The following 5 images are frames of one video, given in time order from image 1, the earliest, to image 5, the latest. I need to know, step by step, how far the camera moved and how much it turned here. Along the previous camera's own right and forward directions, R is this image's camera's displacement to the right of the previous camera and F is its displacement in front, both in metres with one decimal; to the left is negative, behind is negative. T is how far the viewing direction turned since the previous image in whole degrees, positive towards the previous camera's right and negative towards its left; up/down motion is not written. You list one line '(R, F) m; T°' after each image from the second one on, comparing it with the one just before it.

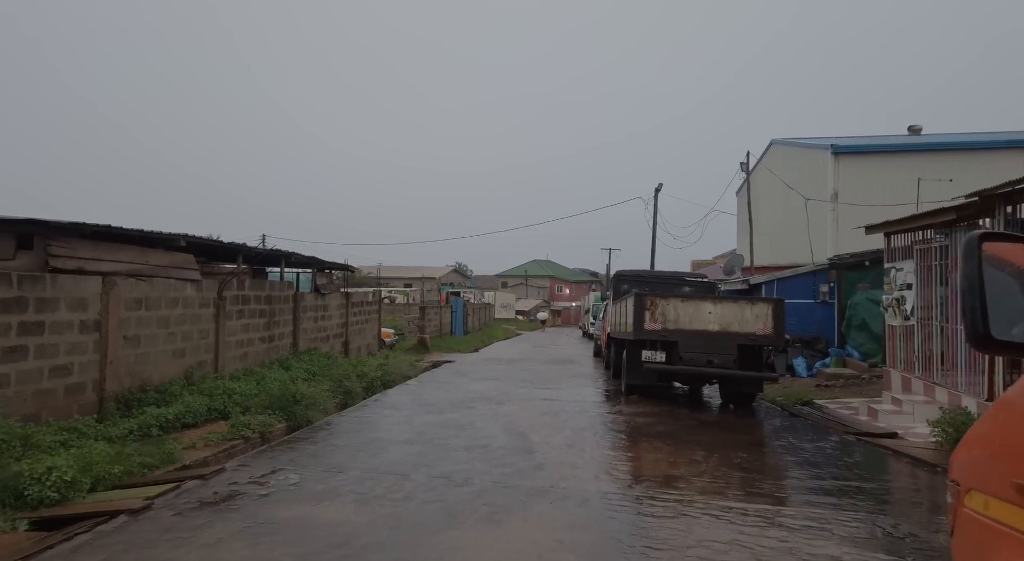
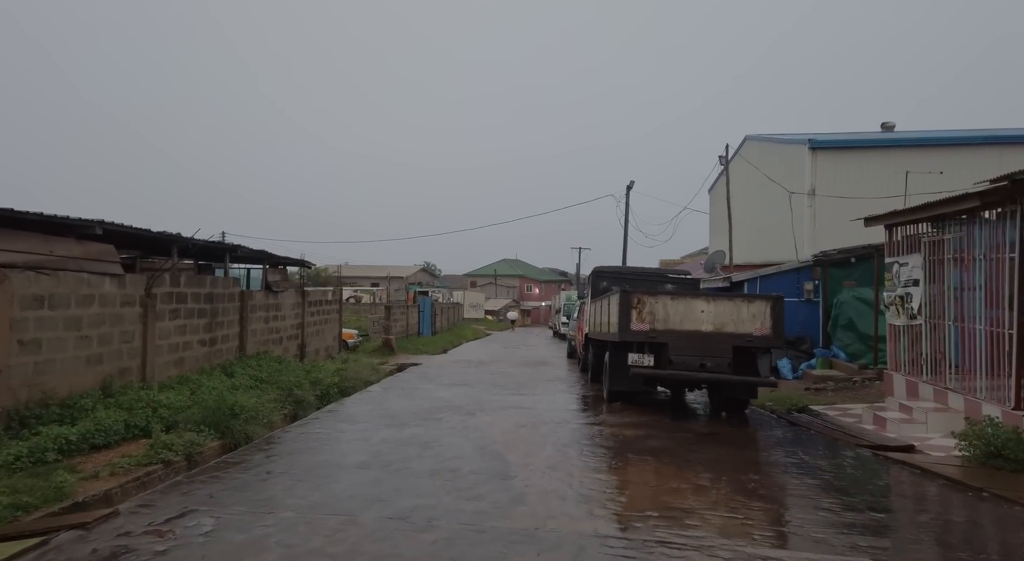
(-0.1, +1.0) m; +3°
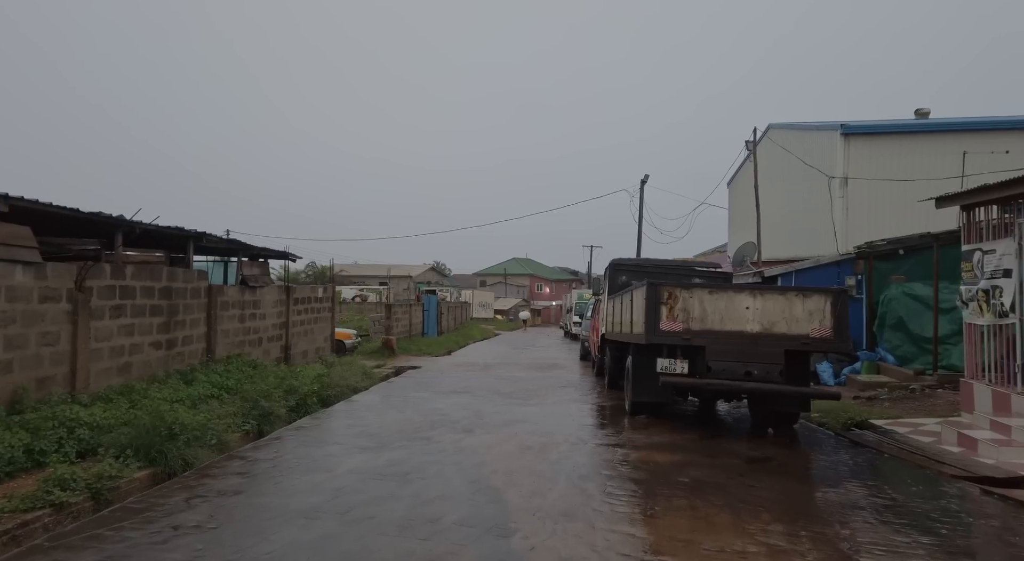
(+0.1, +1.5) m; -1°
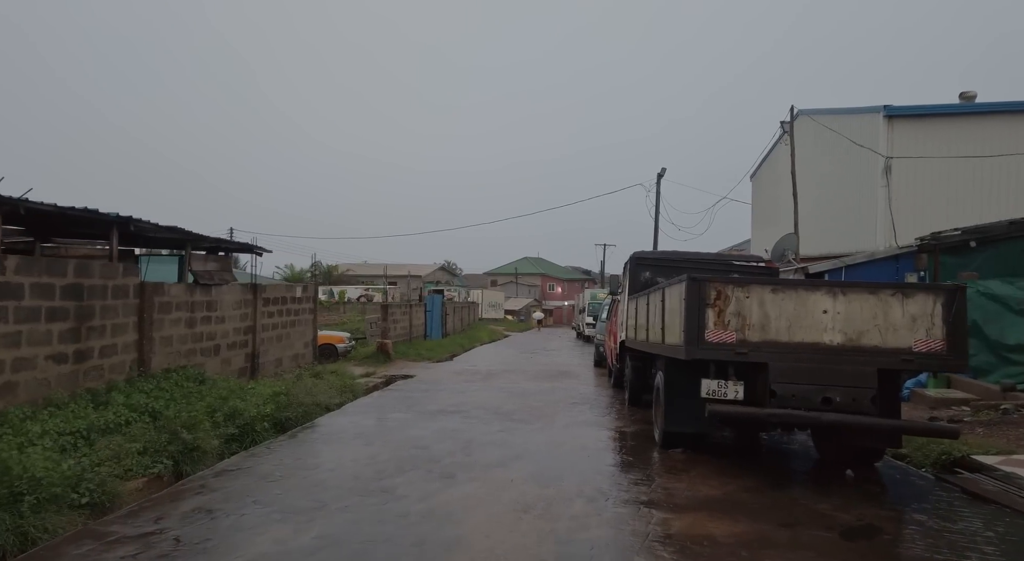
(+0.2, +1.9) m; -1°
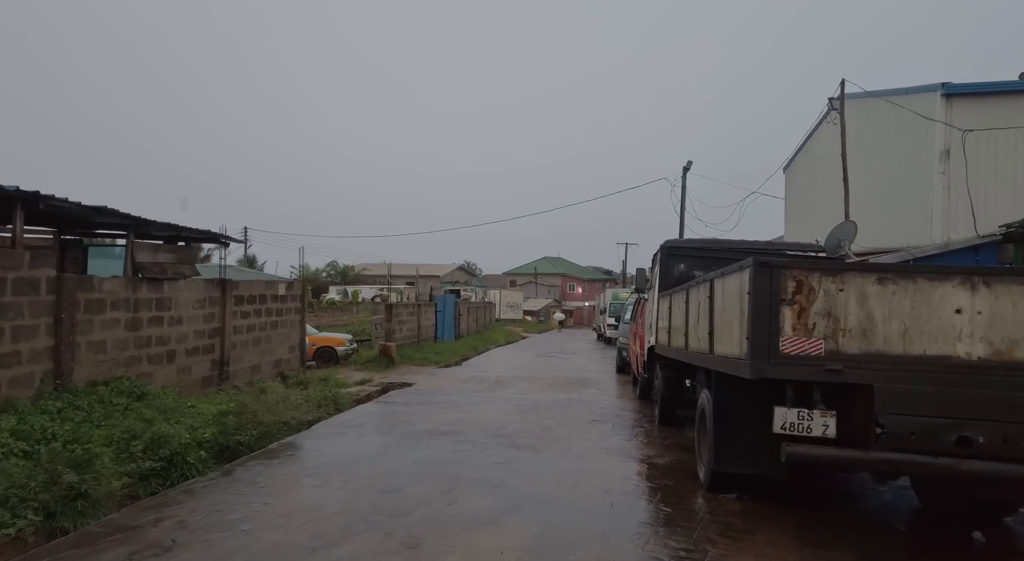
(+0.2, +1.6) m; -2°
